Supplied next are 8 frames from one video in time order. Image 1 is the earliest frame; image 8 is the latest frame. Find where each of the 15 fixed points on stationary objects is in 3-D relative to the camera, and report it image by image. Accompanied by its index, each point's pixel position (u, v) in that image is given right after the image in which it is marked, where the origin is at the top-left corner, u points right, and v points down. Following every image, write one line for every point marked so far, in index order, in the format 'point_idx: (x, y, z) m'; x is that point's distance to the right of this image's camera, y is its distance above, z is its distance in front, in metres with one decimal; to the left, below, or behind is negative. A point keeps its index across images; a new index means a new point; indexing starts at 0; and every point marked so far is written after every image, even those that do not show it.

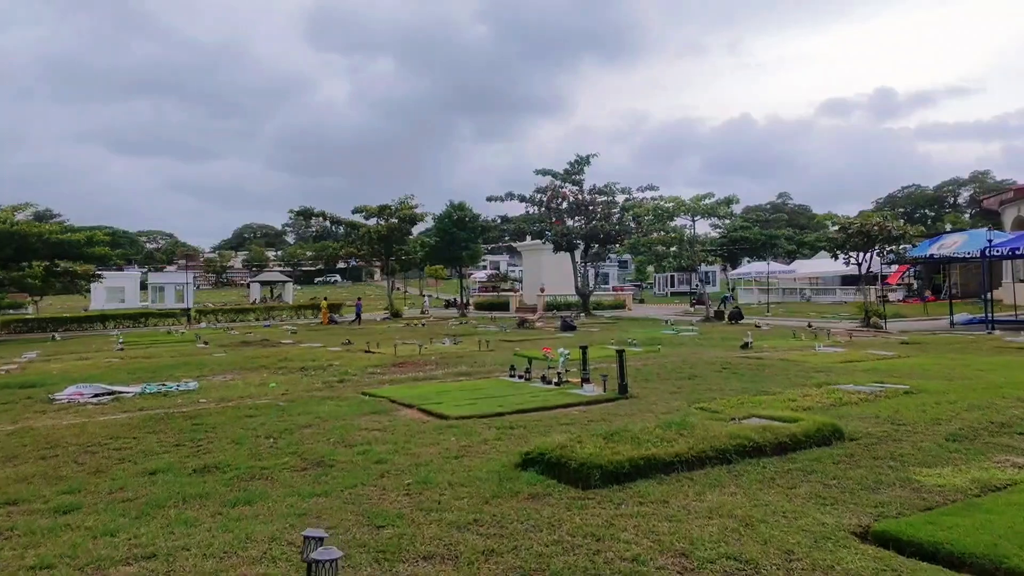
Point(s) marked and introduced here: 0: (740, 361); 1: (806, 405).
0: (+3.3, -1.1, +9.4) m
1: (+2.6, -1.0, +5.6) m
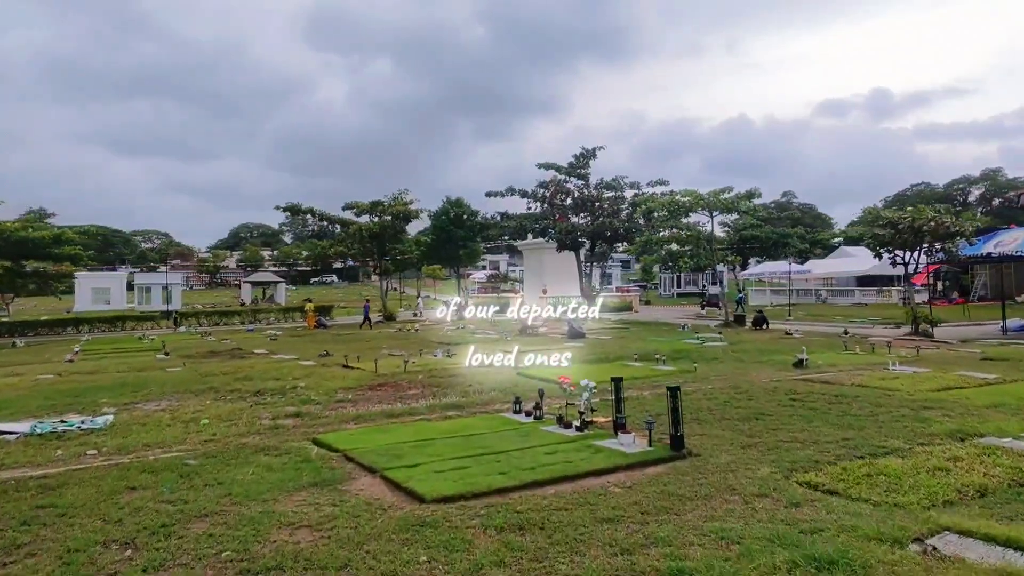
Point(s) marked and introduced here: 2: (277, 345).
0: (+3.4, -1.1, +7.4) m
1: (+2.6, -1.1, +3.6) m
2: (-6.7, -1.6, +18.2) m
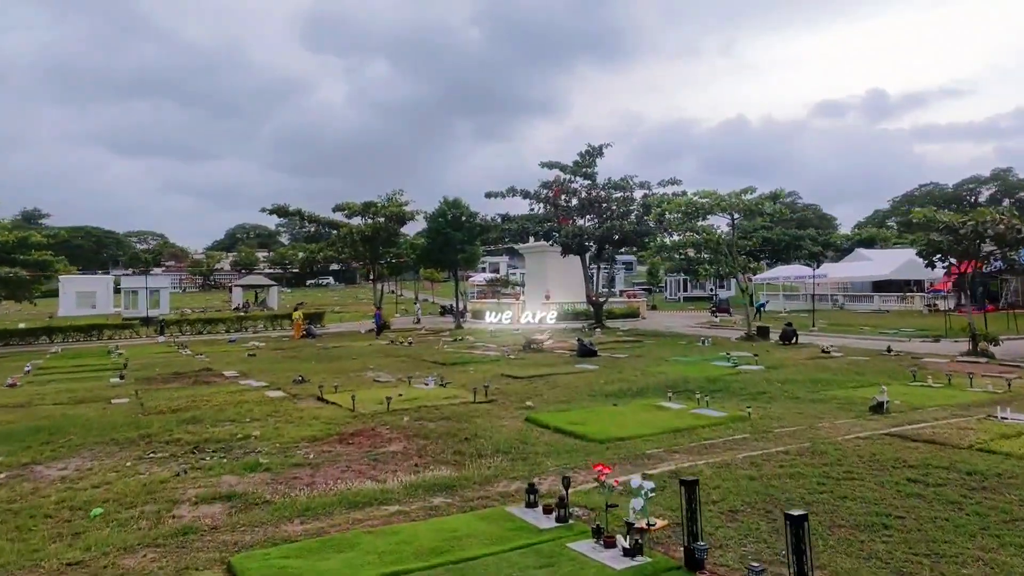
0: (+3.5, -1.4, +5.5) m
1: (+2.7, -1.4, +1.7) m
2: (-6.6, -1.9, +16.4) m
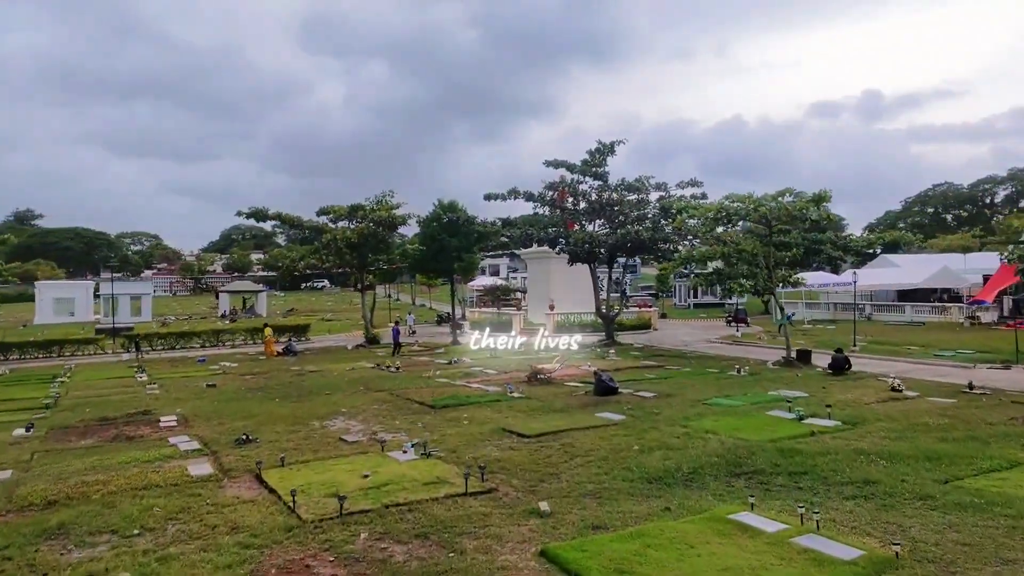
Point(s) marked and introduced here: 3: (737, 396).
0: (+3.5, -1.9, +2.9) m
1: (+2.8, -1.8, -0.9) m
2: (-6.6, -2.4, +13.8) m
3: (+4.1, -2.0, +11.7) m
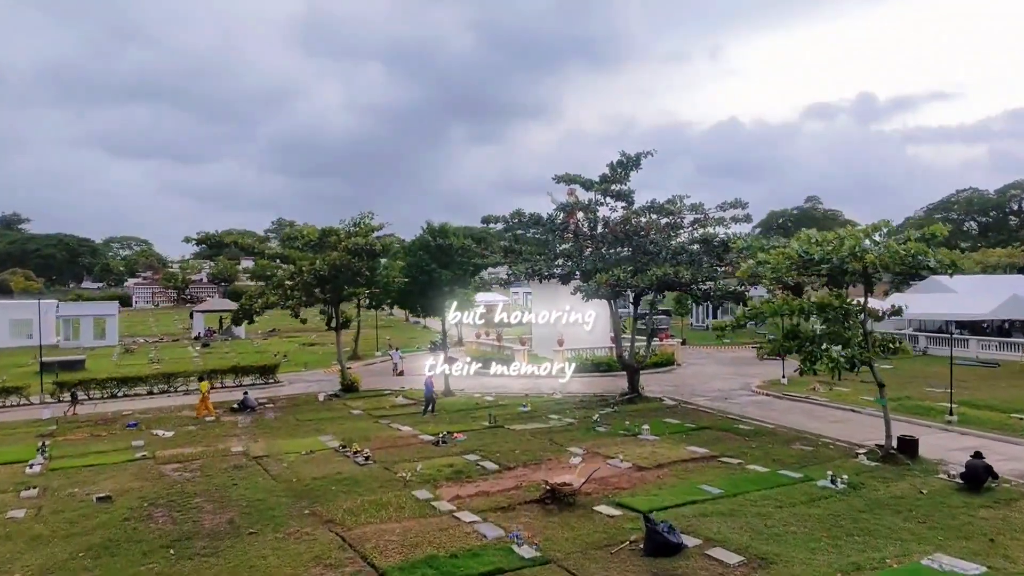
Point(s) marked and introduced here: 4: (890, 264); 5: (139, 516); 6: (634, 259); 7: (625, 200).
0: (+3.6, -3.2, -1.4) m
1: (+2.9, -3.2, -5.2) m
2: (-6.4, -3.7, +9.5) m
3: (+4.2, -3.3, +7.4) m
4: (+7.3, +0.5, +12.4) m
5: (-6.2, -3.7, +10.7) m
6: (+3.6, +0.8, +18.6) m
7: (+3.4, +2.7, +19.4) m
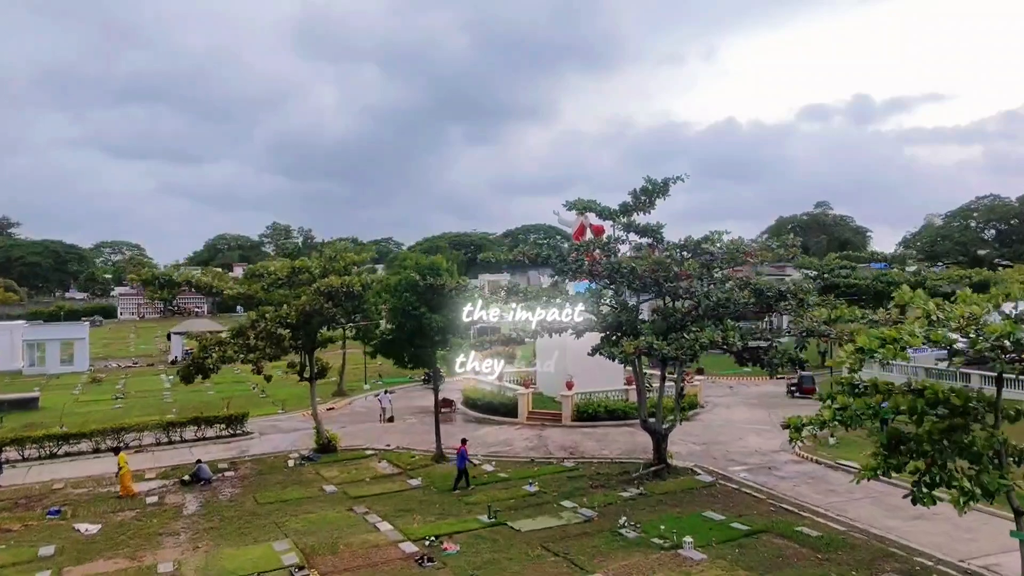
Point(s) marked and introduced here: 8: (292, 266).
0: (+3.7, -4.6, -4.6) m
1: (+3.0, -4.5, -8.4) m
2: (-6.3, -5.1, +6.2) m
3: (+4.3, -4.7, +4.1) m
4: (+7.4, -0.8, +9.2) m
5: (-6.1, -5.1, +7.5) m
6: (+3.6, -0.5, +15.4) m
7: (+3.5, +1.3, +16.2) m
8: (-6.4, +0.6, +18.3) m
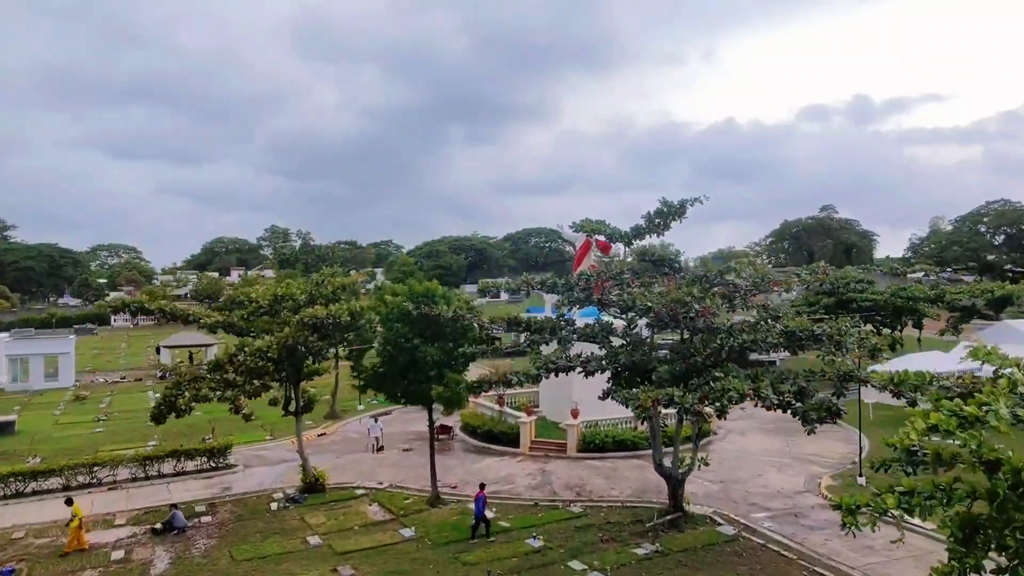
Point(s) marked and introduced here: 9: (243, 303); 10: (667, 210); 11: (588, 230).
0: (+3.8, -5.3, -6.1) m
1: (+3.0, -5.3, -9.9) m
2: (-6.3, -5.9, +4.7) m
3: (+4.4, -5.4, +2.6) m
4: (+7.4, -1.6, +7.7) m
5: (-6.1, -5.9, +6.0) m
6: (+3.7, -1.3, +13.9) m
7: (+3.6, +0.6, +14.7) m
8: (-6.3, -0.2, +16.9) m
9: (-7.4, -0.4, +17.6) m
10: (+3.8, +1.9, +15.3) m
11: (+2.0, +1.5, +16.6) m
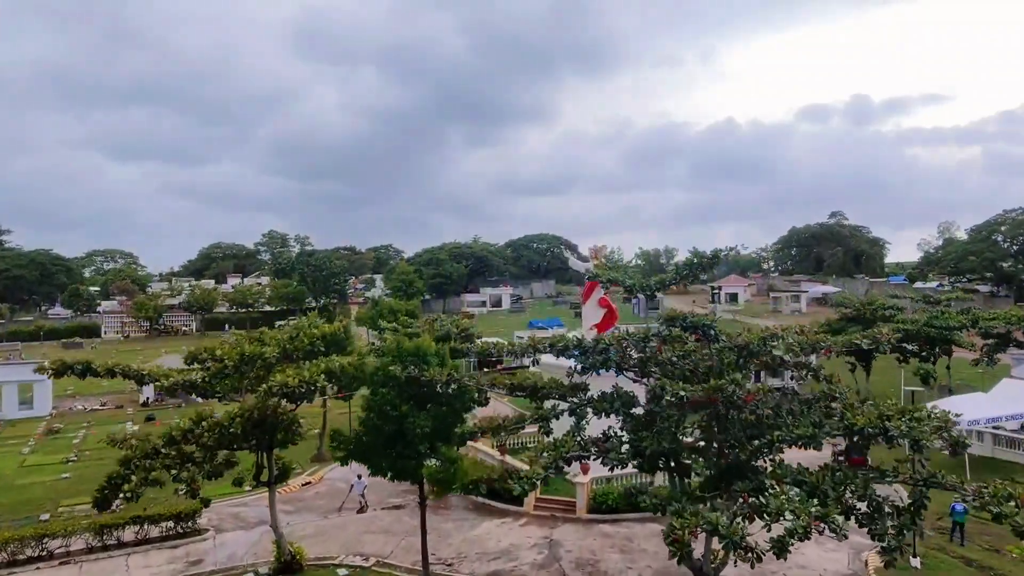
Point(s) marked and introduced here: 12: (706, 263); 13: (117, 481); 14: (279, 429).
0: (+3.8, -6.6, -8.4) m
1: (+3.1, -6.6, -12.2) m
2: (-6.2, -7.2, +2.5) m
3: (+4.4, -6.7, +0.4) m
4: (+7.5, -2.9, +5.4) m
5: (-6.0, -7.2, +3.7) m
6: (+3.8, -2.6, +11.6) m
7: (+3.7, -0.7, +12.4) m
8: (-6.2, -1.5, +14.6) m
9: (-7.3, -1.7, +15.3) m
10: (+3.8, +0.6, +13.0) m
11: (+2.0, +0.2, +14.3) m
12: (+4.0, +0.5, +13.1) m
13: (-8.3, -4.0, +13.6) m
14: (-5.4, -3.2, +14.6) m
